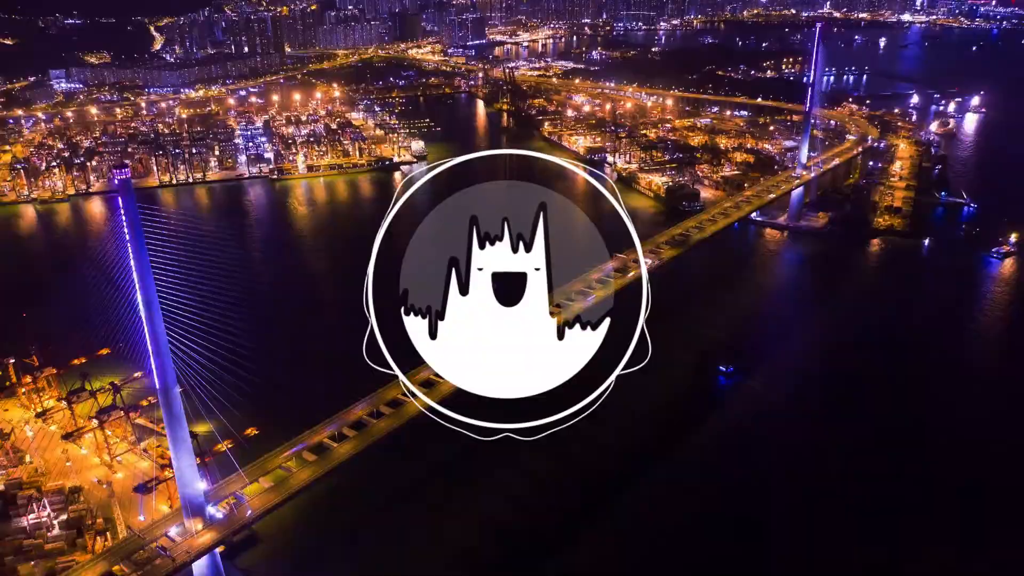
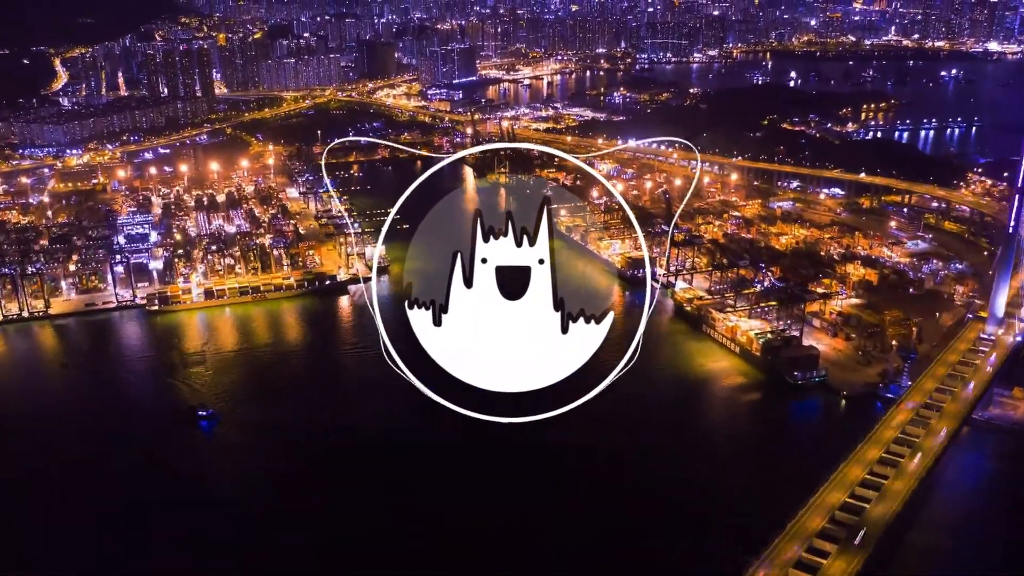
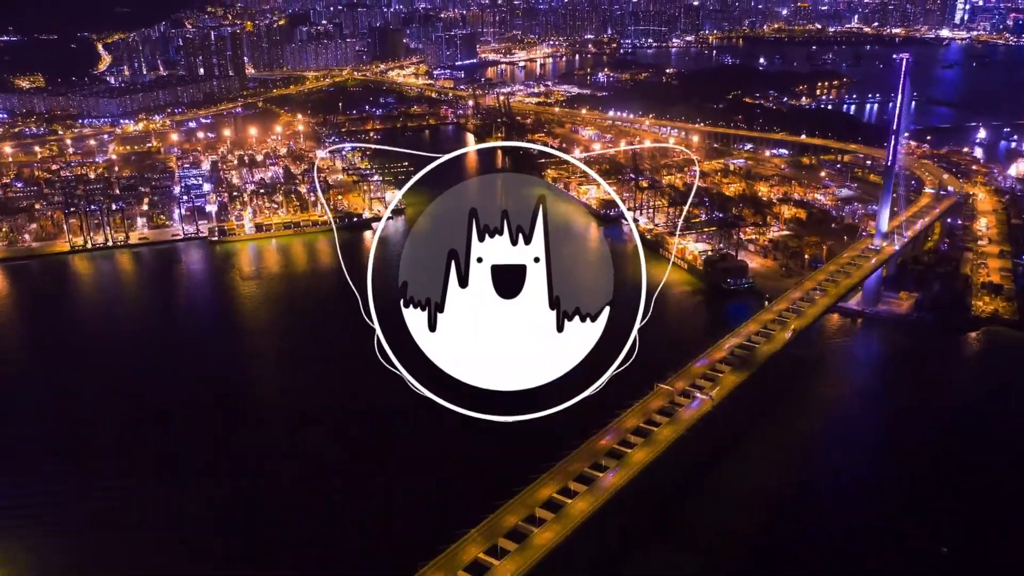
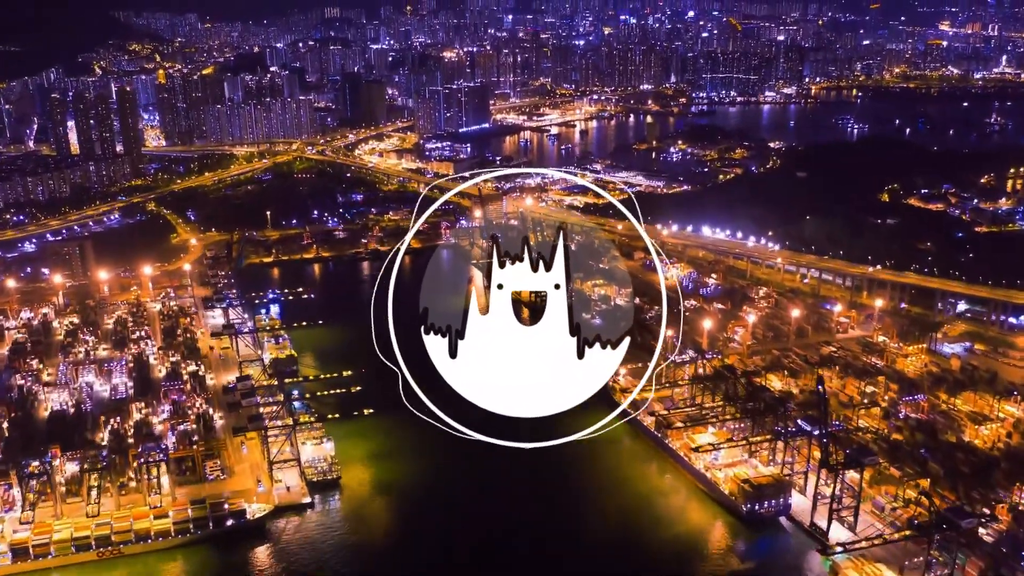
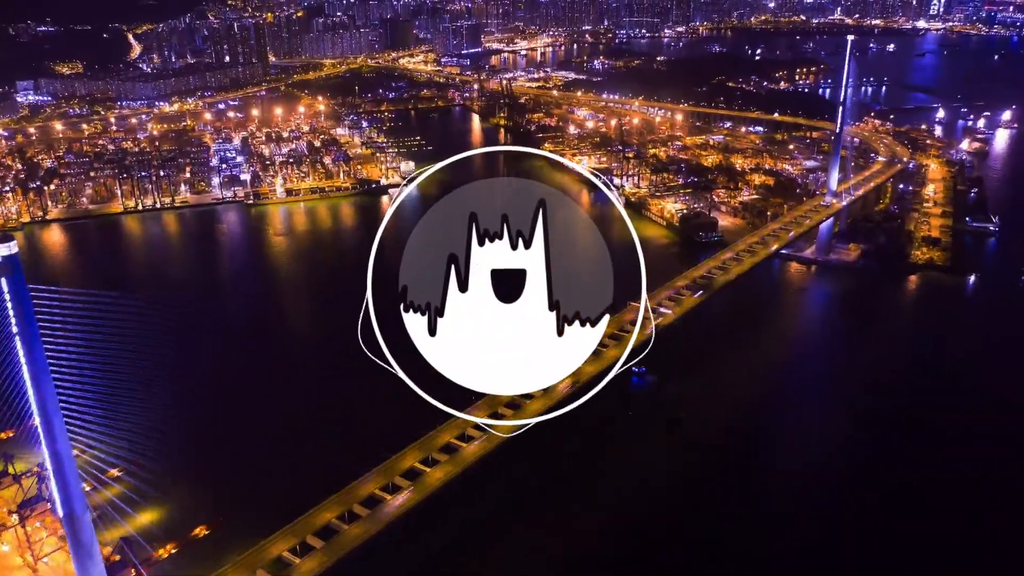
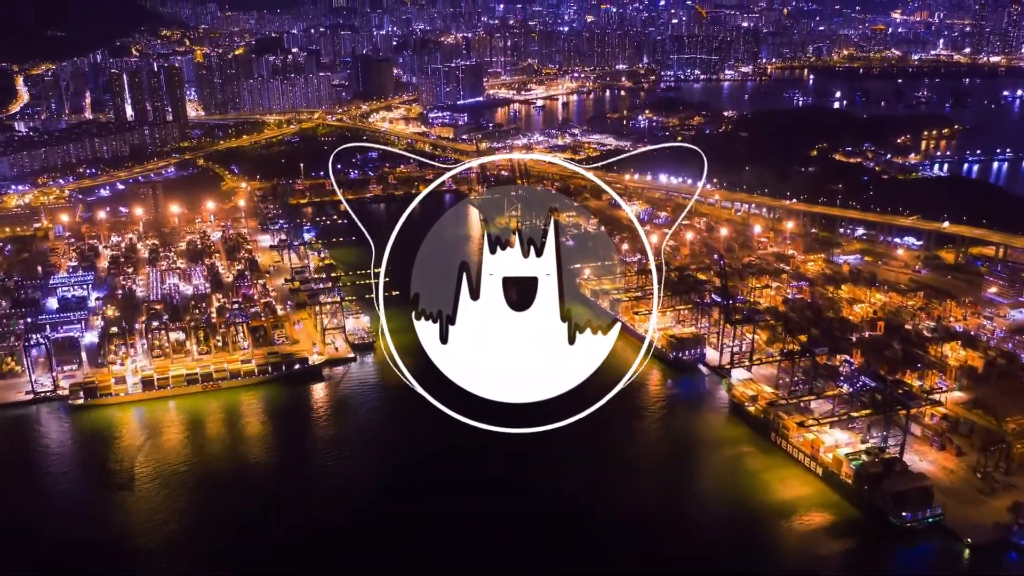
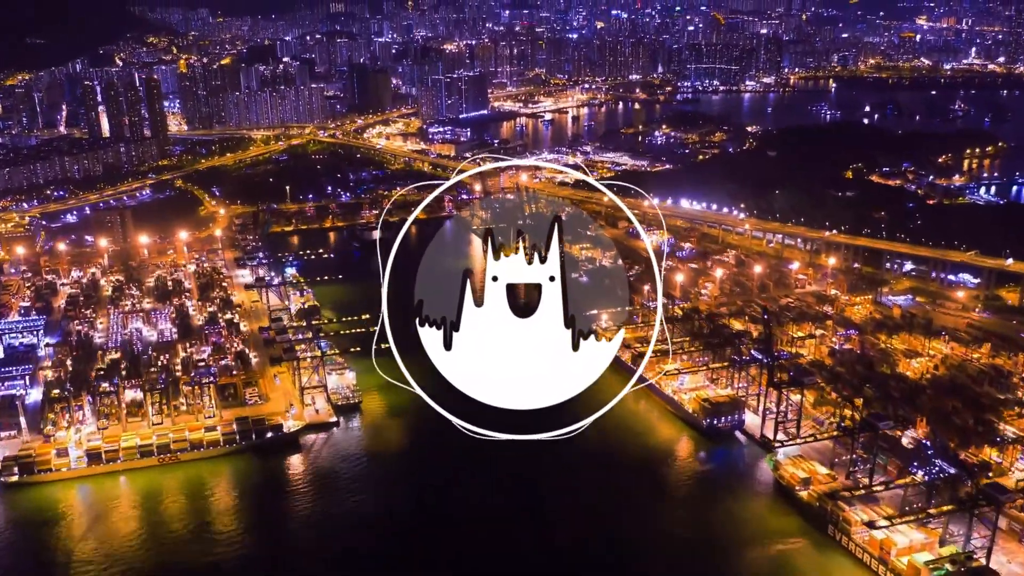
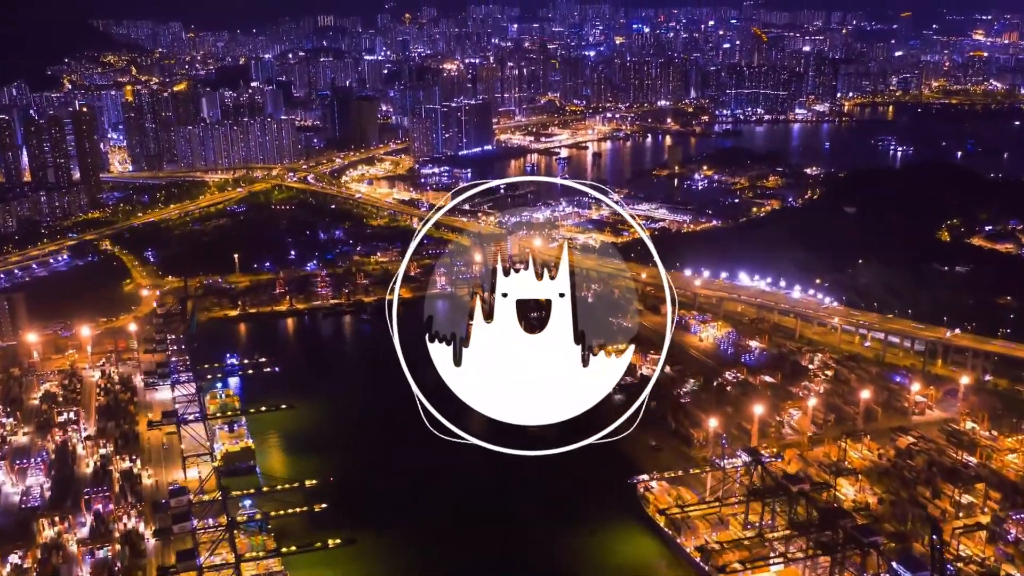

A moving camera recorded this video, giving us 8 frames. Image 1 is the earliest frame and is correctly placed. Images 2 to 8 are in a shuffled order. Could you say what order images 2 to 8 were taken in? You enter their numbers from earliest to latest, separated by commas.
5, 3, 2, 6, 7, 4, 8
